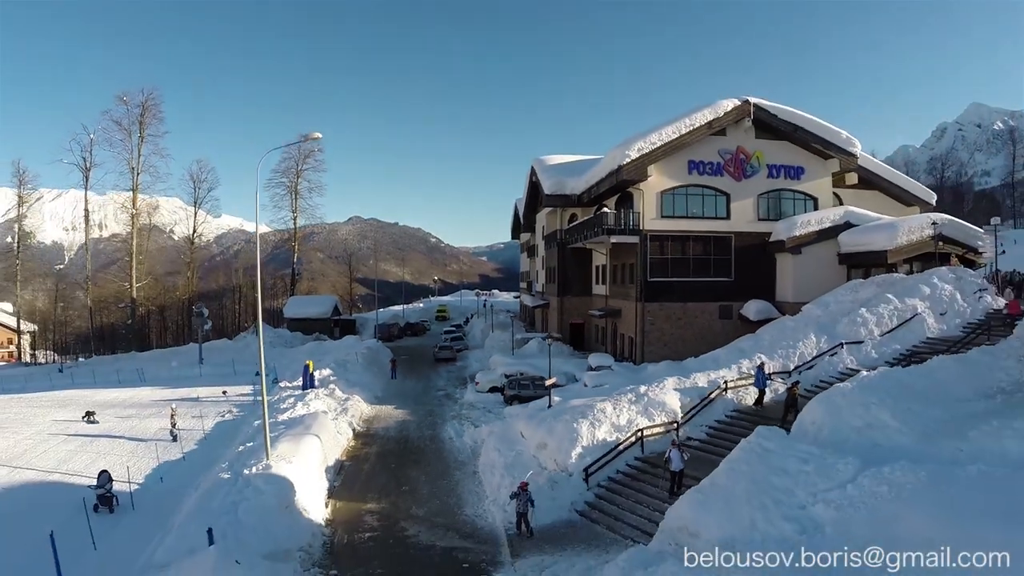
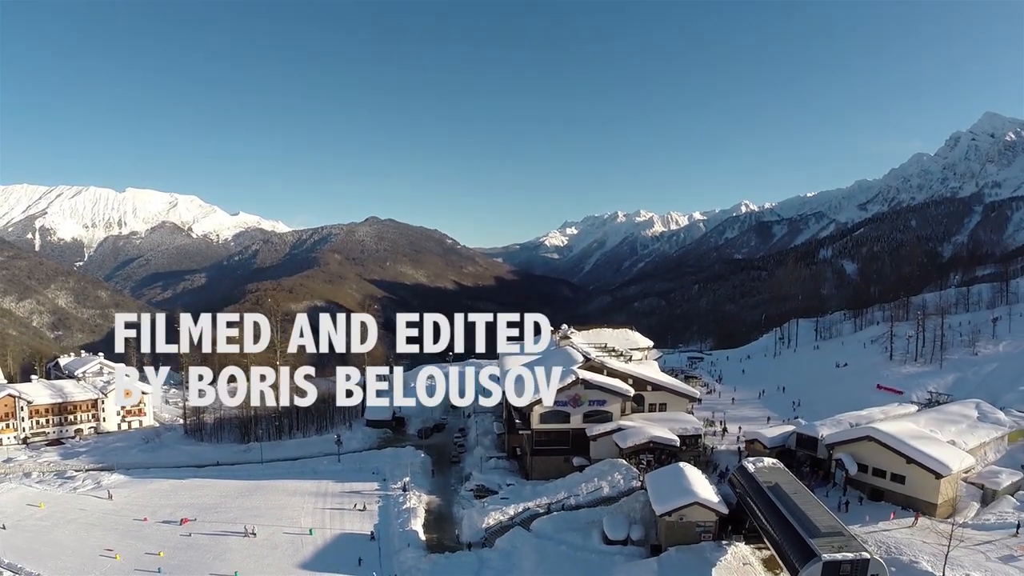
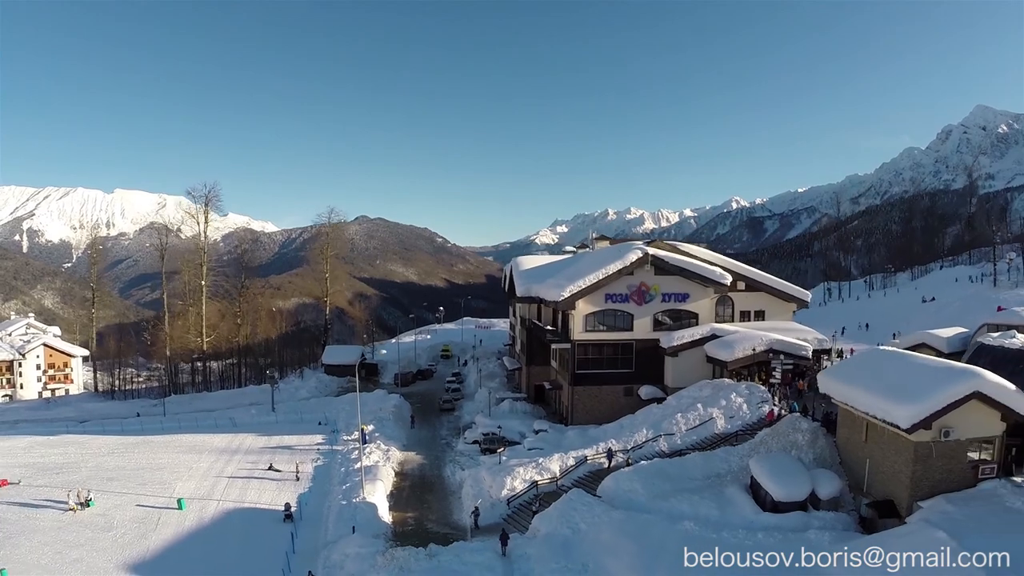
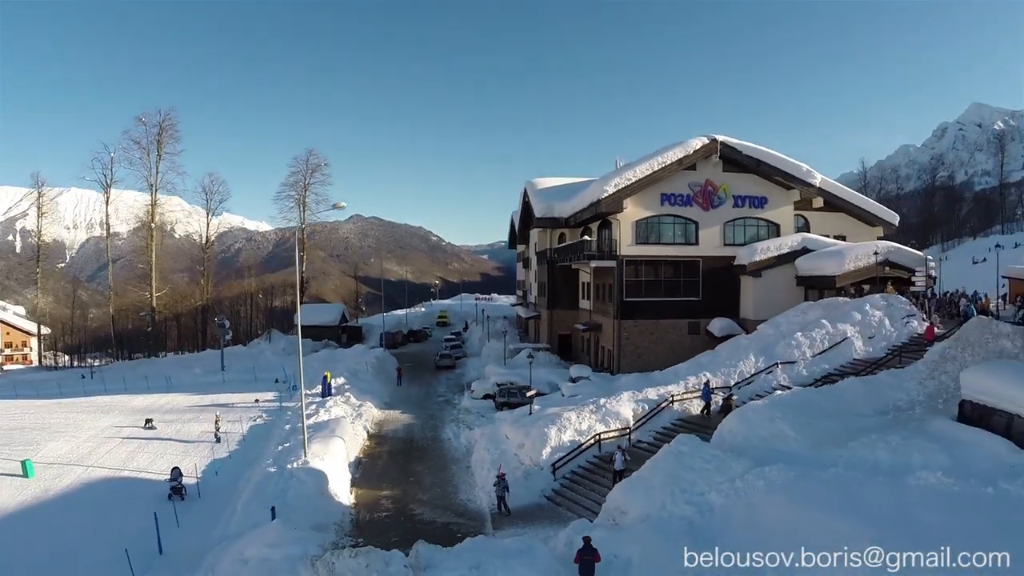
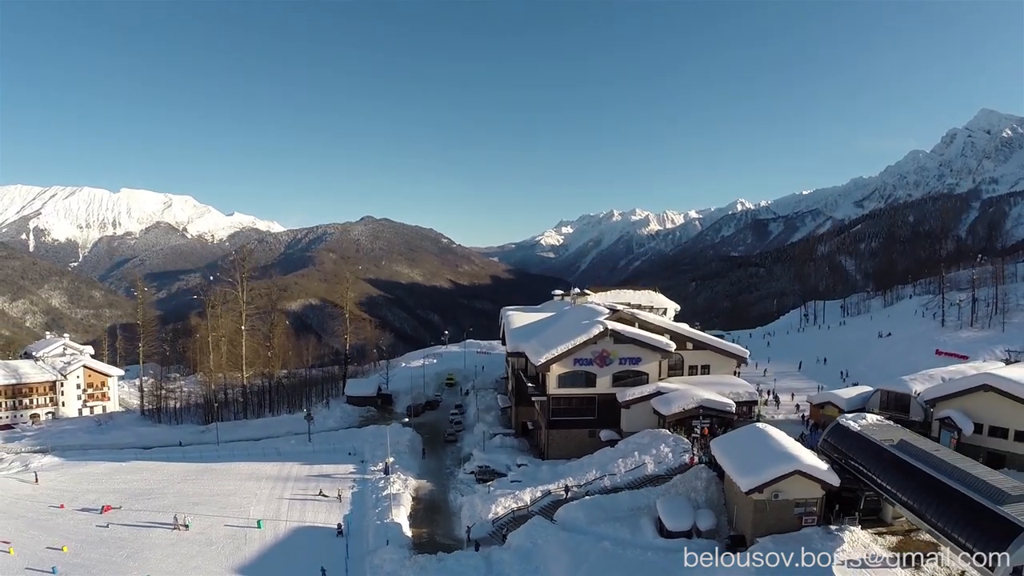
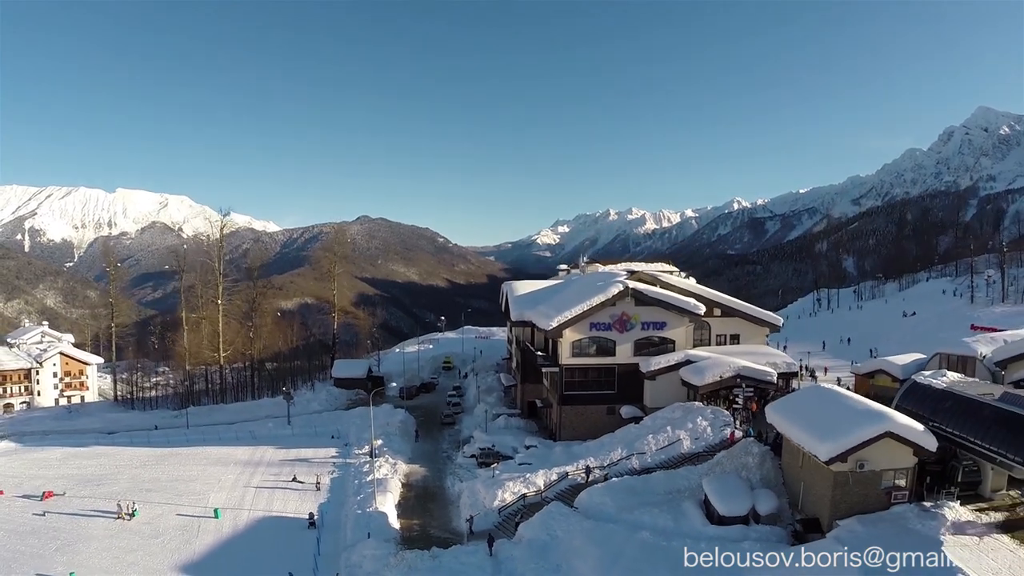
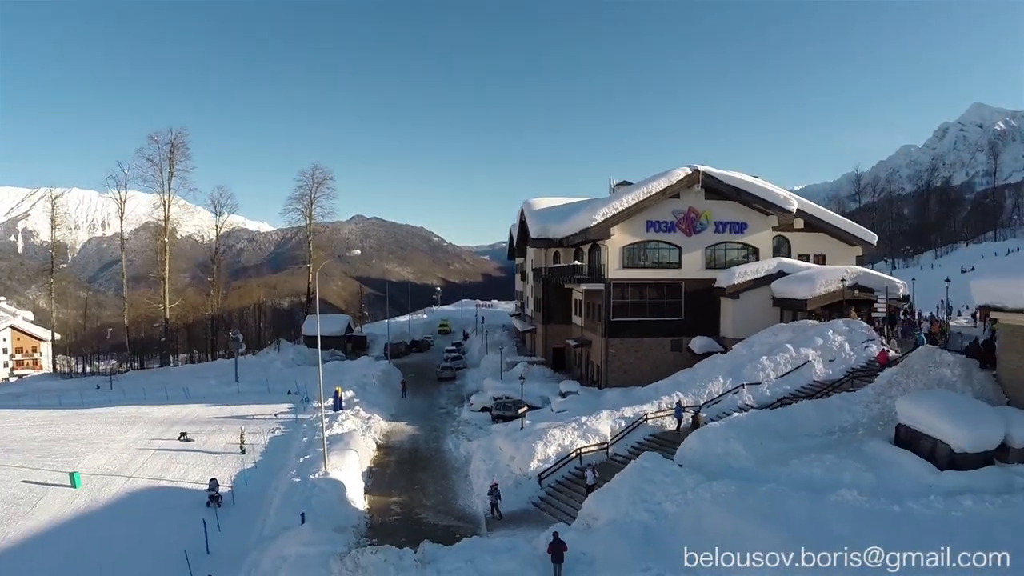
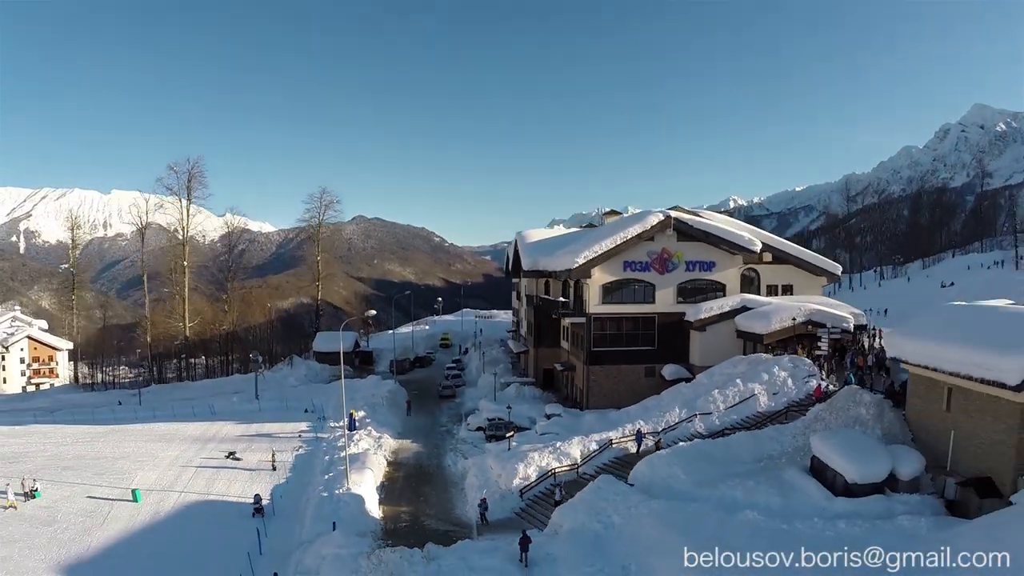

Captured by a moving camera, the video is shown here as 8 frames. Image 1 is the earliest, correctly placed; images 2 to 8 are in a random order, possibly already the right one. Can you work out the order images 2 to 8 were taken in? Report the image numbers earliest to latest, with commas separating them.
4, 7, 8, 3, 6, 5, 2
